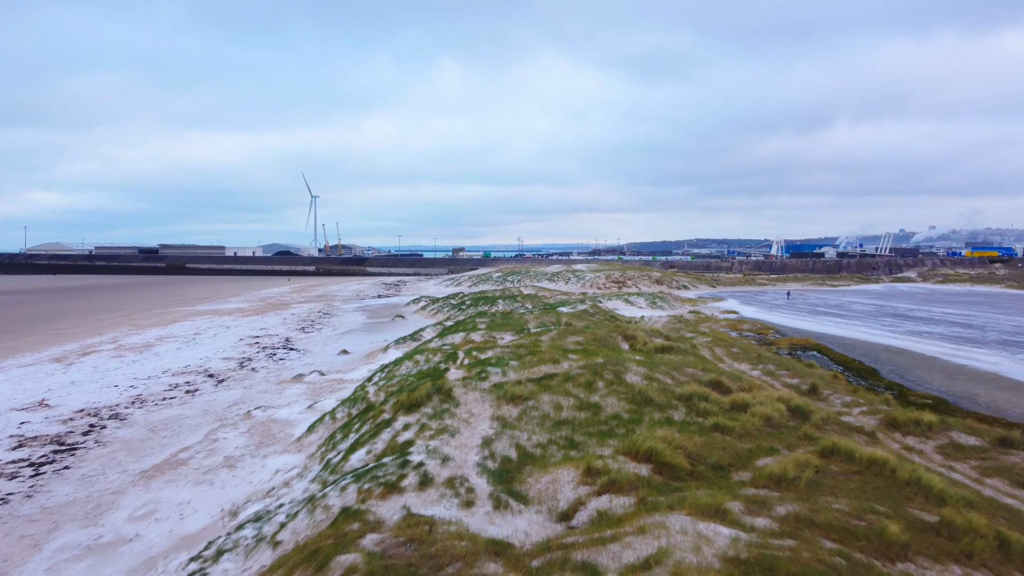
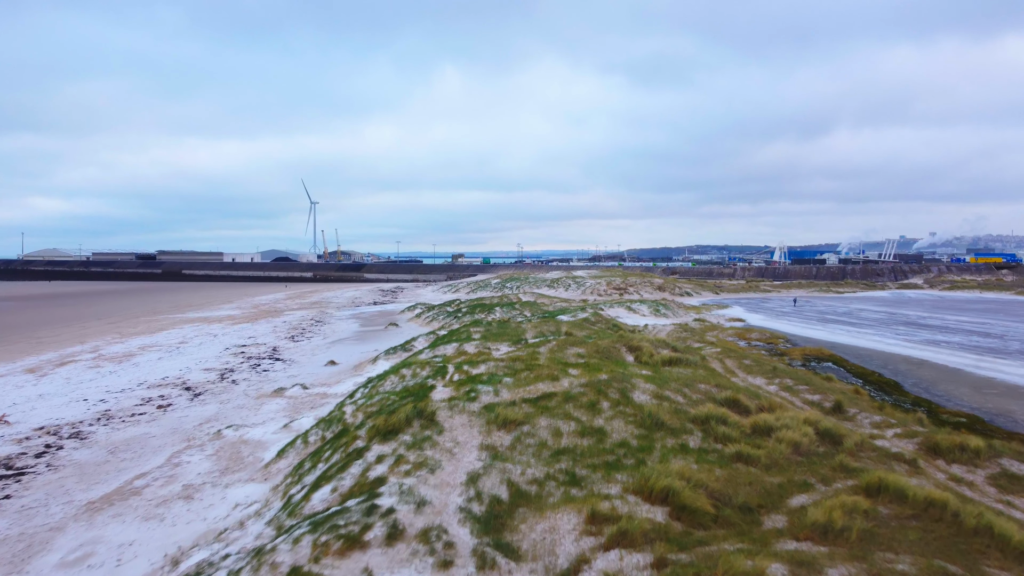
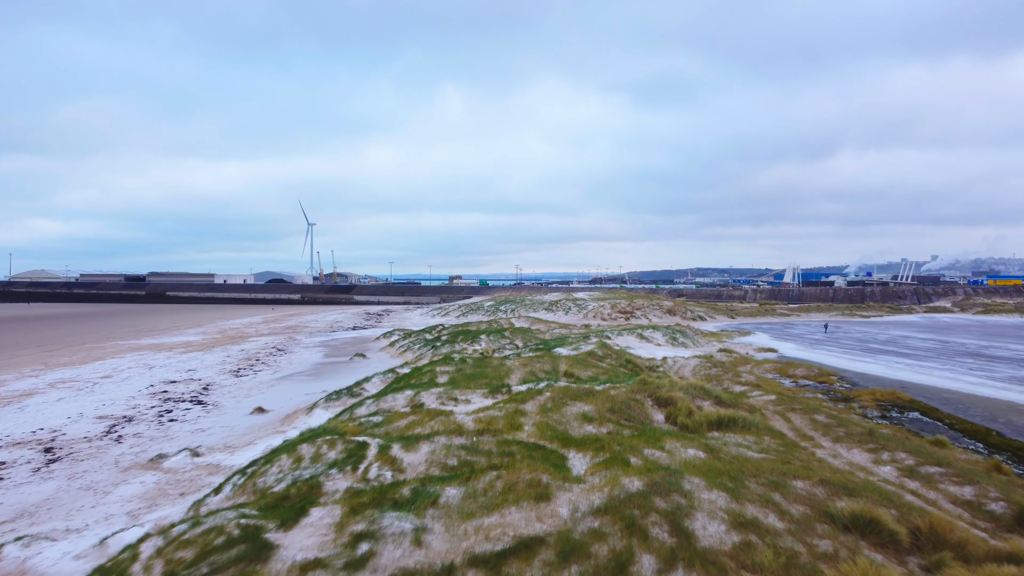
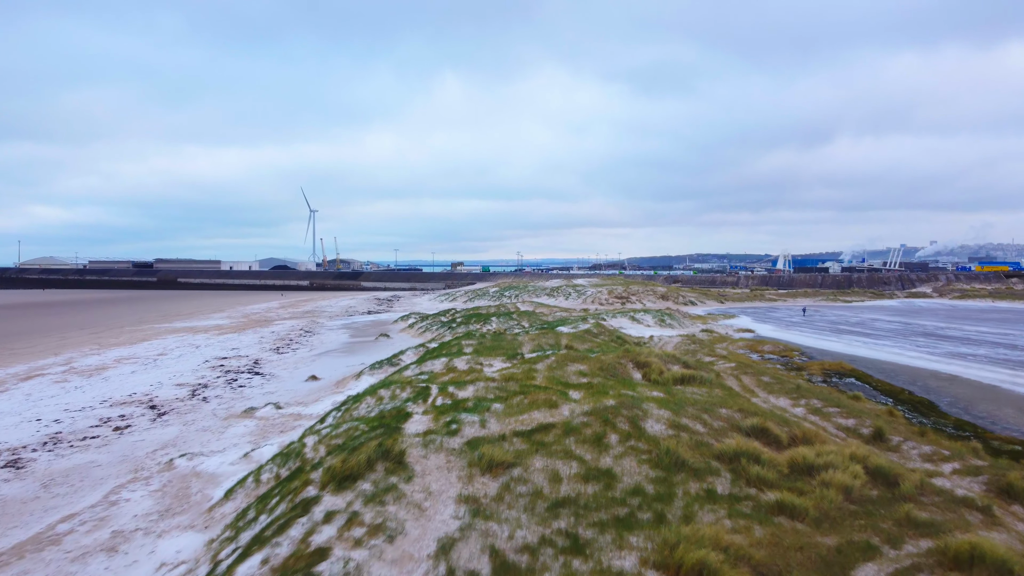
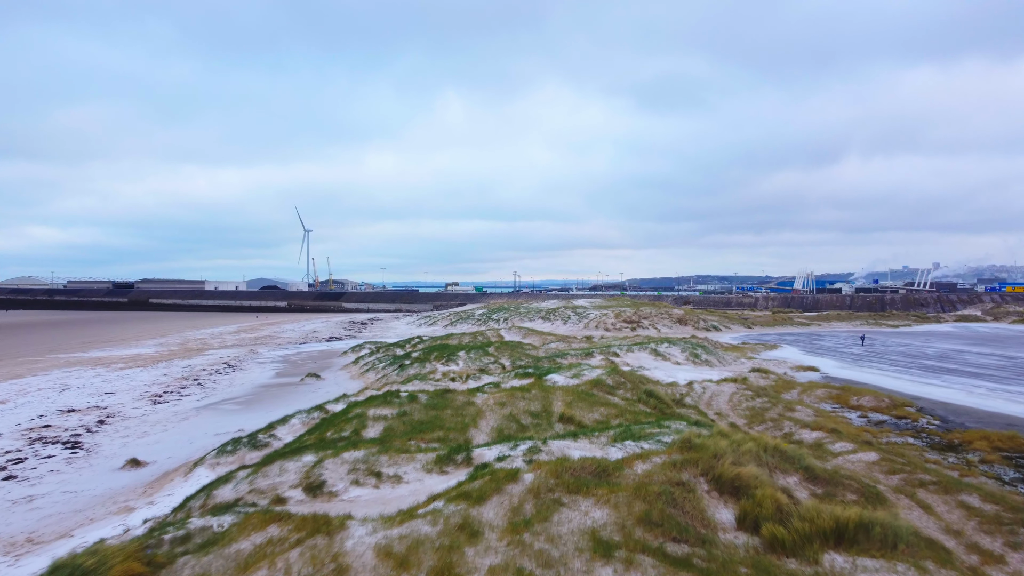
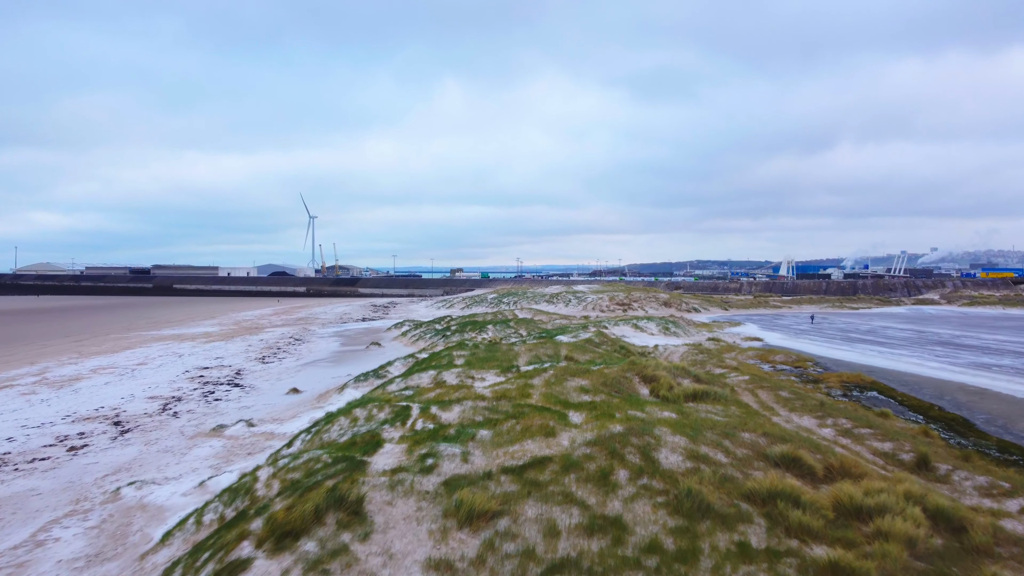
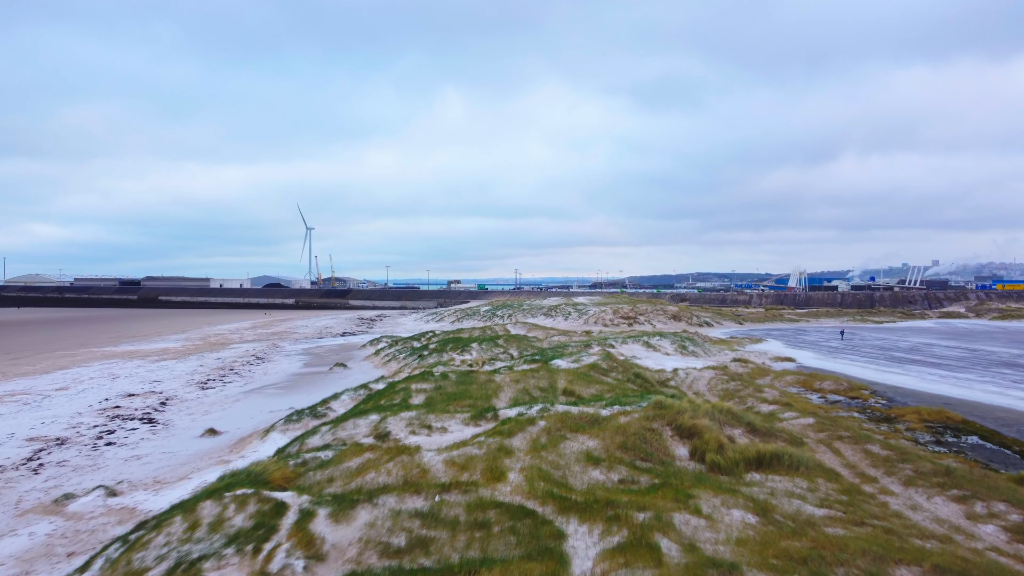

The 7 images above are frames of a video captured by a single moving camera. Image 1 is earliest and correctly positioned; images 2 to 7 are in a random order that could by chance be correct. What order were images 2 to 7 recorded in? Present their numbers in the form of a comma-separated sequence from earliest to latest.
2, 4, 6, 3, 7, 5
